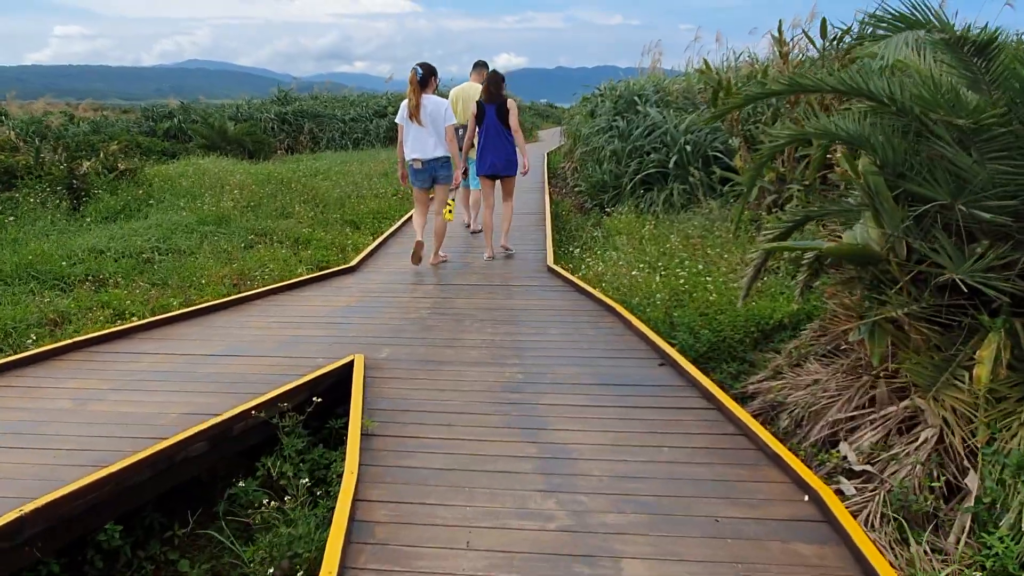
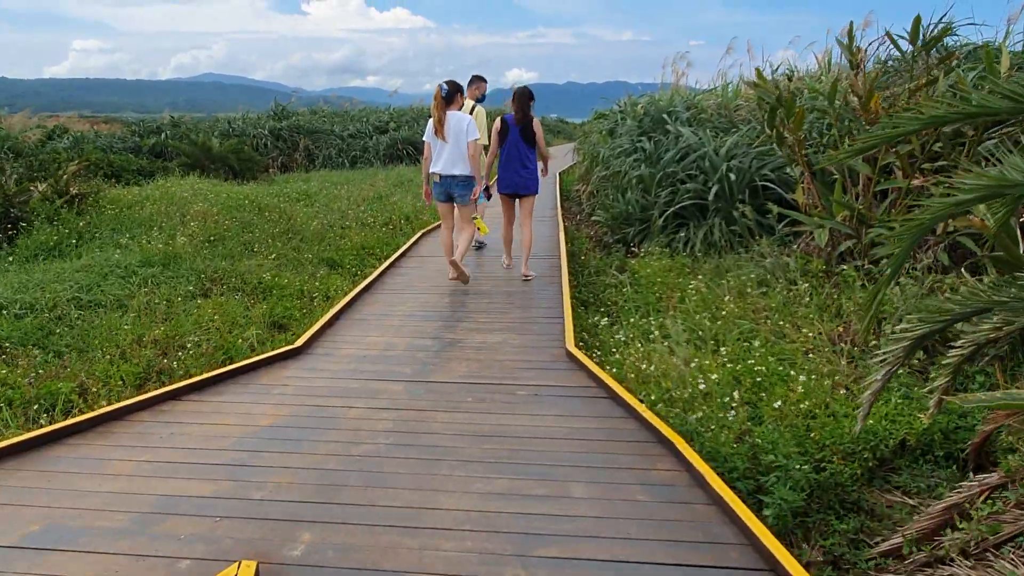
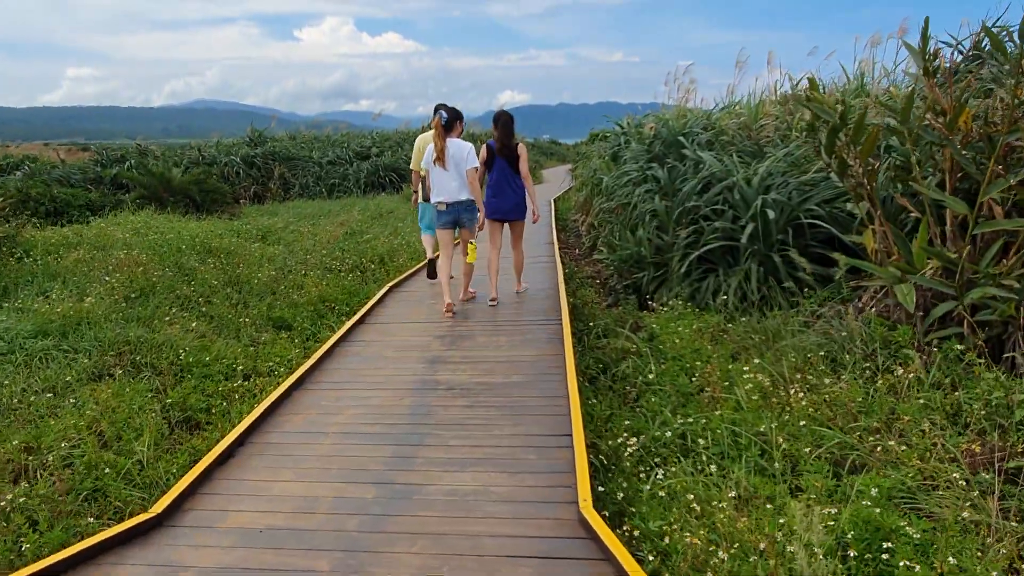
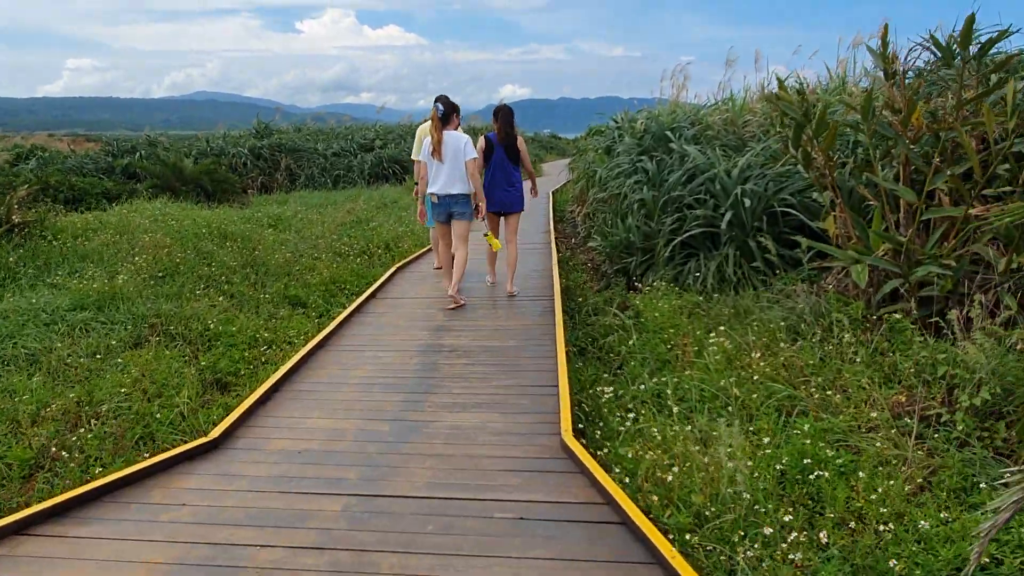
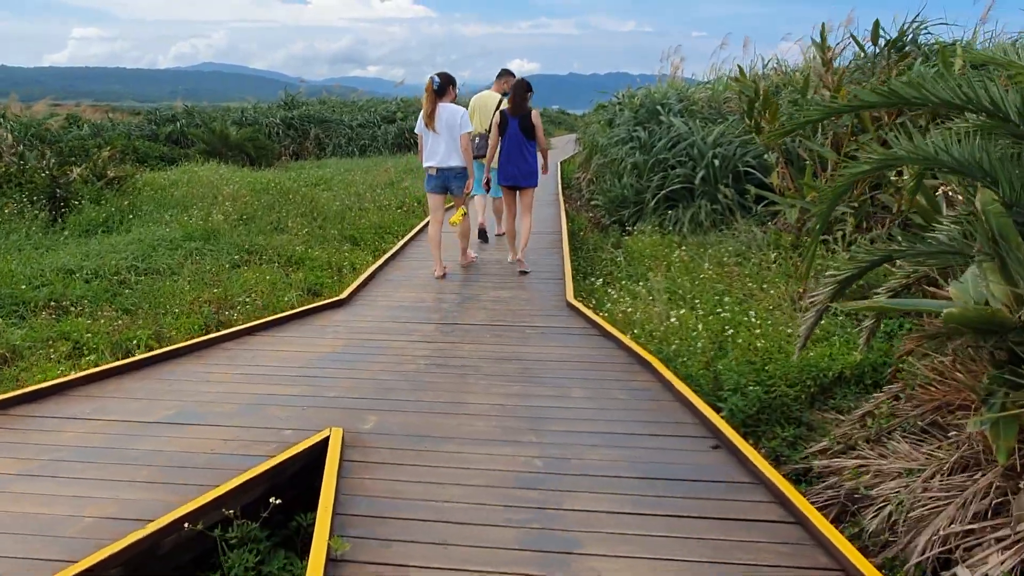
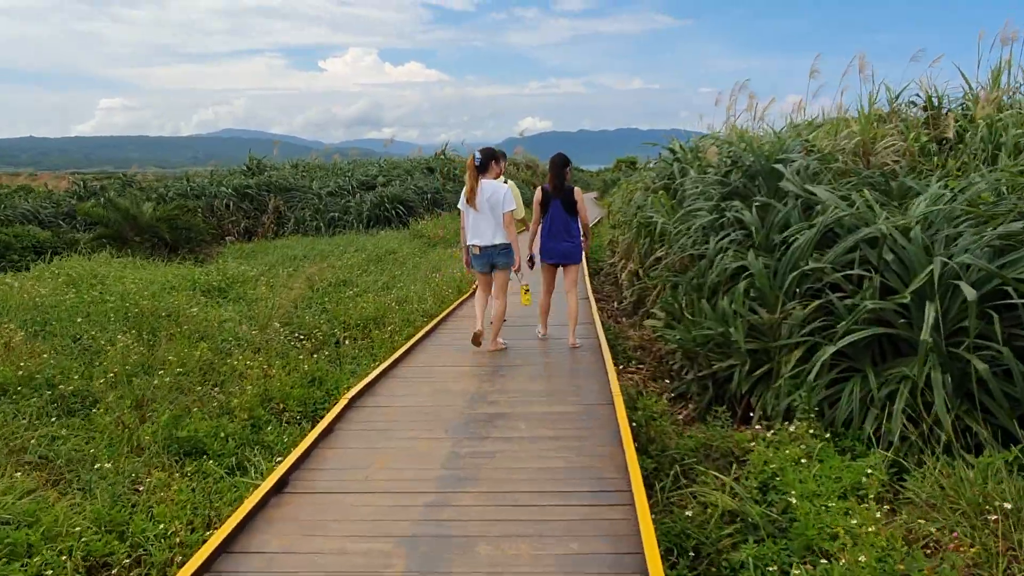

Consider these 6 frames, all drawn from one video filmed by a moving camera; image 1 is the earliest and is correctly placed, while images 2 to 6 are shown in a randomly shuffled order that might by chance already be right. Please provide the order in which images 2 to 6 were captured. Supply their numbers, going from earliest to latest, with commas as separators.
5, 2, 4, 3, 6
